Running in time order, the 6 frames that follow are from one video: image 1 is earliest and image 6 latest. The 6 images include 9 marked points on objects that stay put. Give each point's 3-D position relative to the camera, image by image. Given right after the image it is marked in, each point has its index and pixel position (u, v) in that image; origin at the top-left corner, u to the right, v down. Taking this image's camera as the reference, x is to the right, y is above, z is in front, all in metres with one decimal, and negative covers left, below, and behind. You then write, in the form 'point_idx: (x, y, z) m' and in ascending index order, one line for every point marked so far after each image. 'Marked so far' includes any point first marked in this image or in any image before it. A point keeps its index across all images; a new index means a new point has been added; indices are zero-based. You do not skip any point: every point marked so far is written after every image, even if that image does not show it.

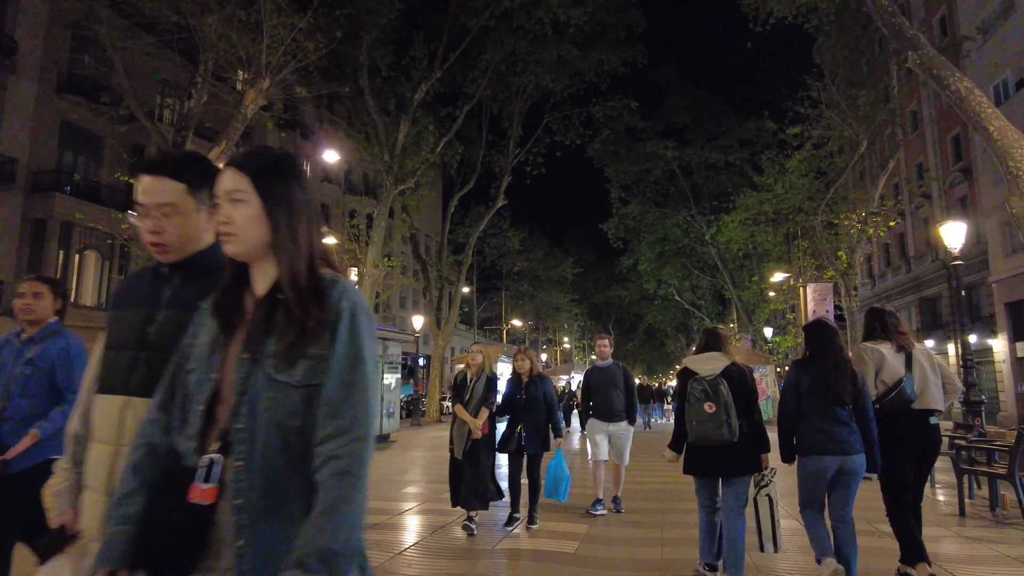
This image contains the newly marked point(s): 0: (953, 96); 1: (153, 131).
0: (+6.9, +3.0, +11.0) m
1: (-7.5, +3.3, +14.5) m
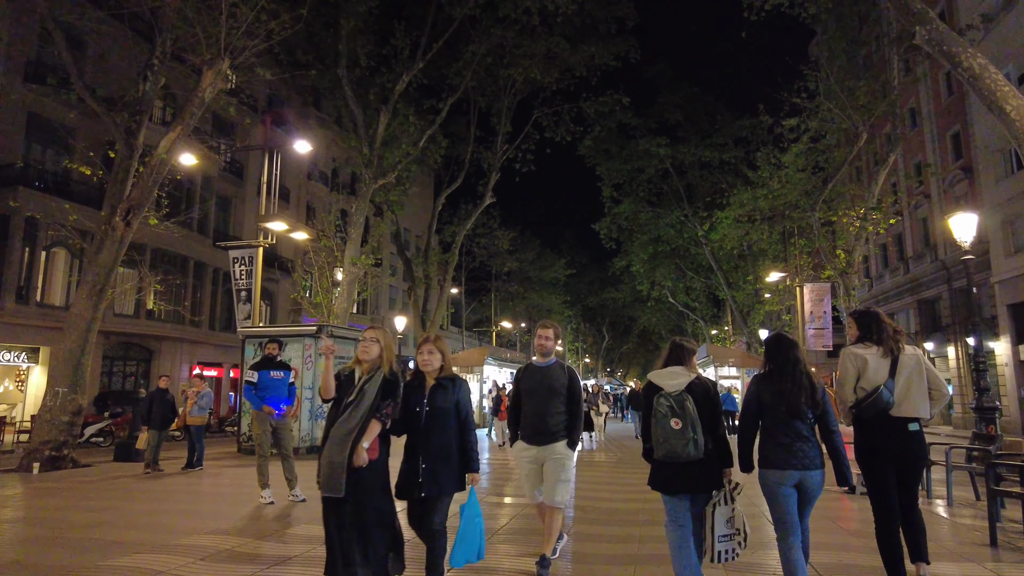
0: (+6.5, +3.1, +10.1) m
1: (-7.9, +3.4, +13.5) m
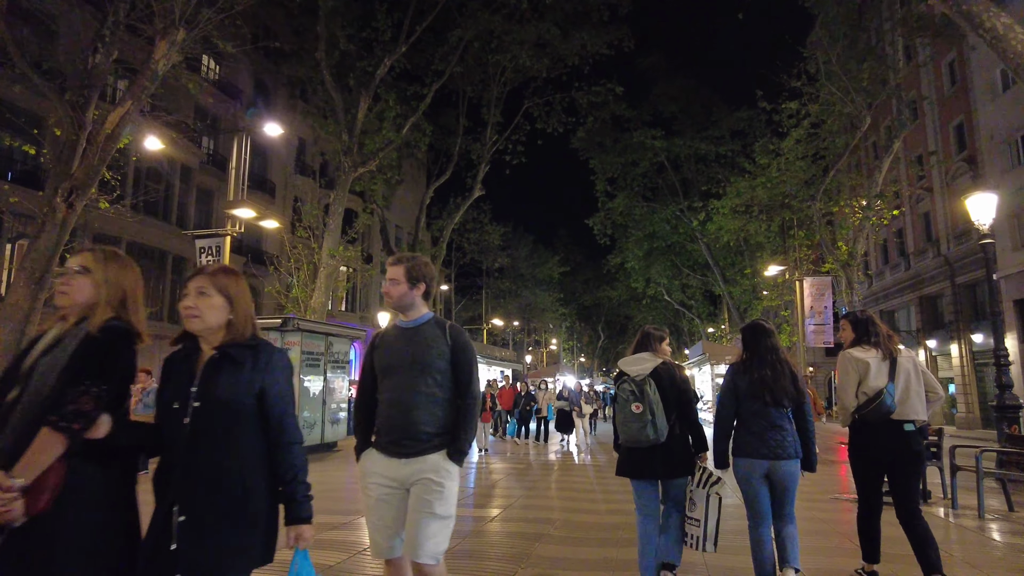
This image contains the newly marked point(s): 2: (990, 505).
0: (+6.2, +3.3, +9.1) m
1: (-8.3, +3.6, +12.5) m
2: (+5.6, -2.5, +8.2) m
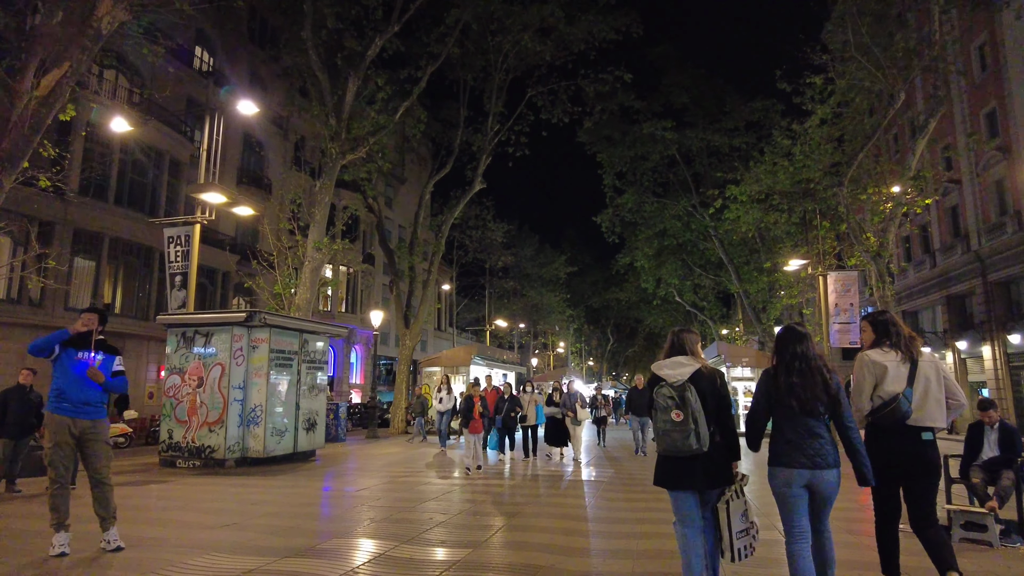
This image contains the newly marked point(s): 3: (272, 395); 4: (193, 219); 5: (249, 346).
0: (+6.0, +3.5, +7.5) m
1: (-8.4, +3.7, +11.0) m
2: (+5.4, -2.3, +6.6) m
3: (-4.4, -2.0, +12.8) m
4: (-6.9, +1.5, +15.2) m
5: (-4.7, -1.0, +12.6) m
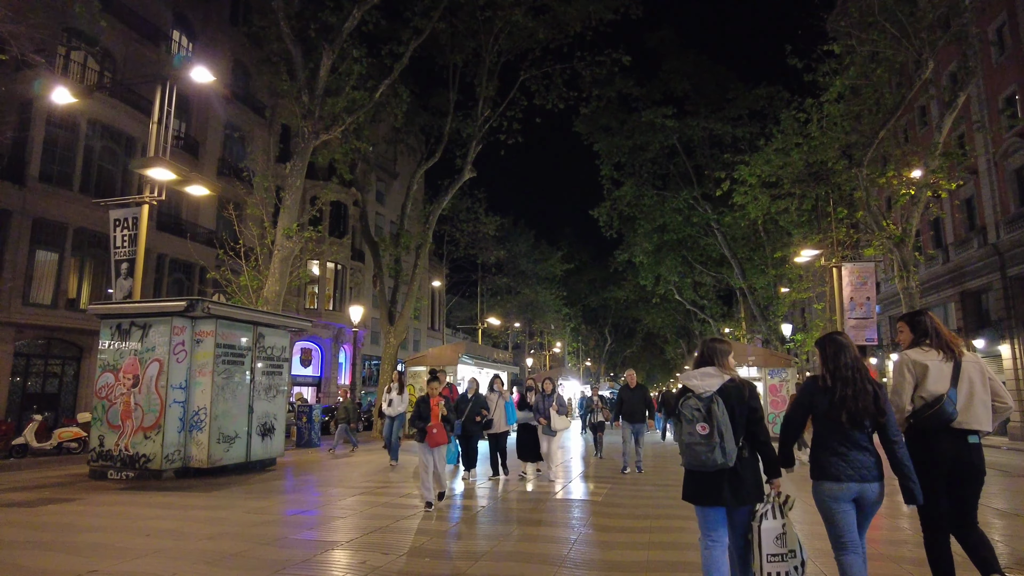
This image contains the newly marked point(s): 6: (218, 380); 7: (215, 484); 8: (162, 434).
0: (+5.7, +3.7, +5.9) m
1: (-8.7, +4.0, +9.4) m
2: (+5.2, -2.1, +5.0) m
3: (-4.7, -1.7, +11.1) m
4: (-7.2, +1.7, +13.6) m
5: (-5.0, -0.8, +11.0) m
6: (-4.7, -1.5, +11.1) m
7: (-4.6, -3.0, +10.7) m
8: (-5.3, -2.2, +10.6) m
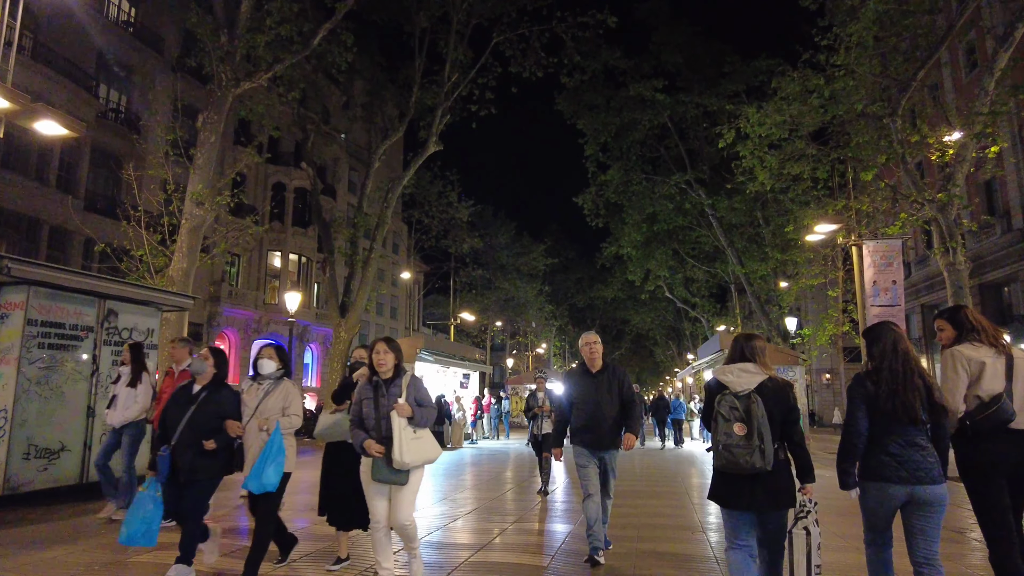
0: (+5.0, +4.2, +2.9) m
1: (-9.5, +4.5, +6.2) m
2: (+4.5, -1.6, +1.9) m
3: (-5.5, -1.2, +8.0) m
4: (-8.1, +2.2, +10.4) m
5: (-5.8, -0.3, +7.8) m
6: (-5.5, -0.9, +8.0) m
7: (-5.4, -2.5, +7.6) m
8: (-6.1, -1.7, +7.4) m
